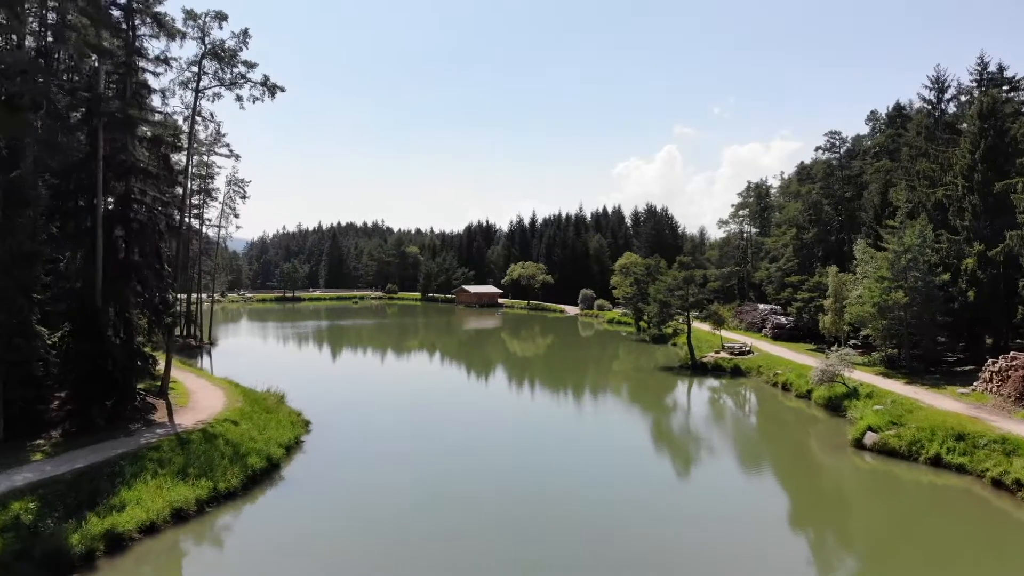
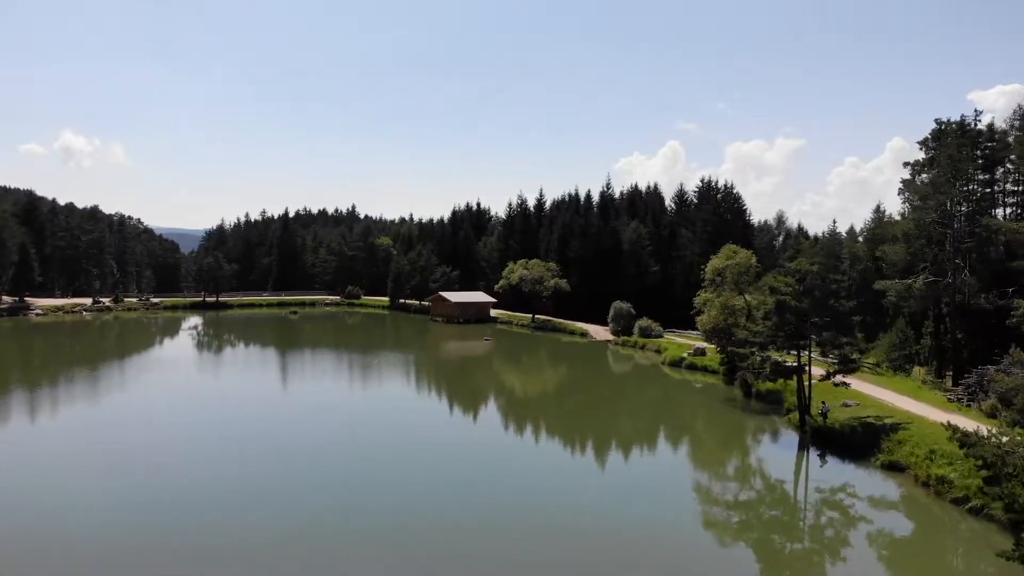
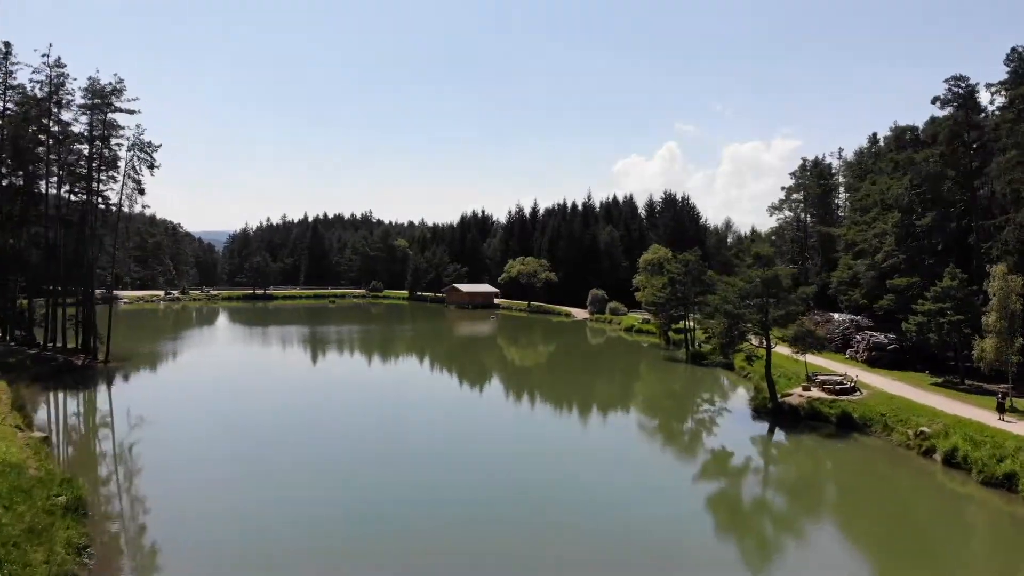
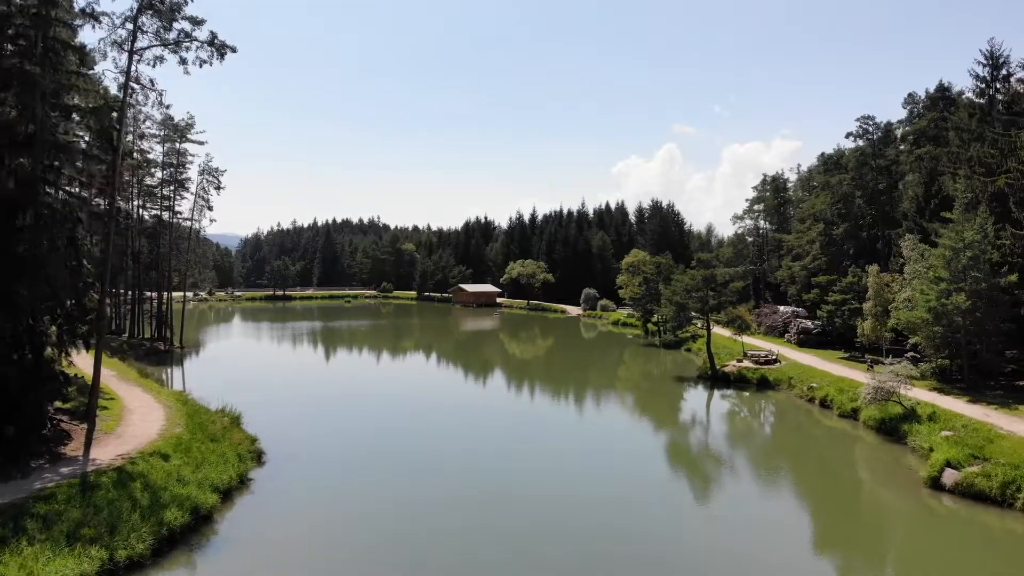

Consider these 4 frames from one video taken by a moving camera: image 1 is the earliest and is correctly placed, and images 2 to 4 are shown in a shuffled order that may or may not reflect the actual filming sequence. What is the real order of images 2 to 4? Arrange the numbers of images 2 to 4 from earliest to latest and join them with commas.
4, 3, 2
